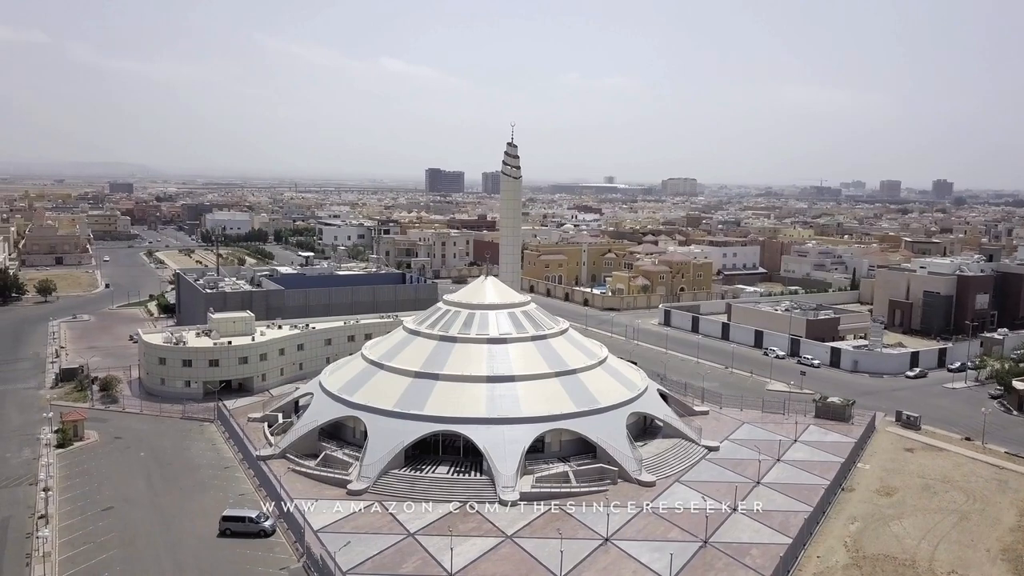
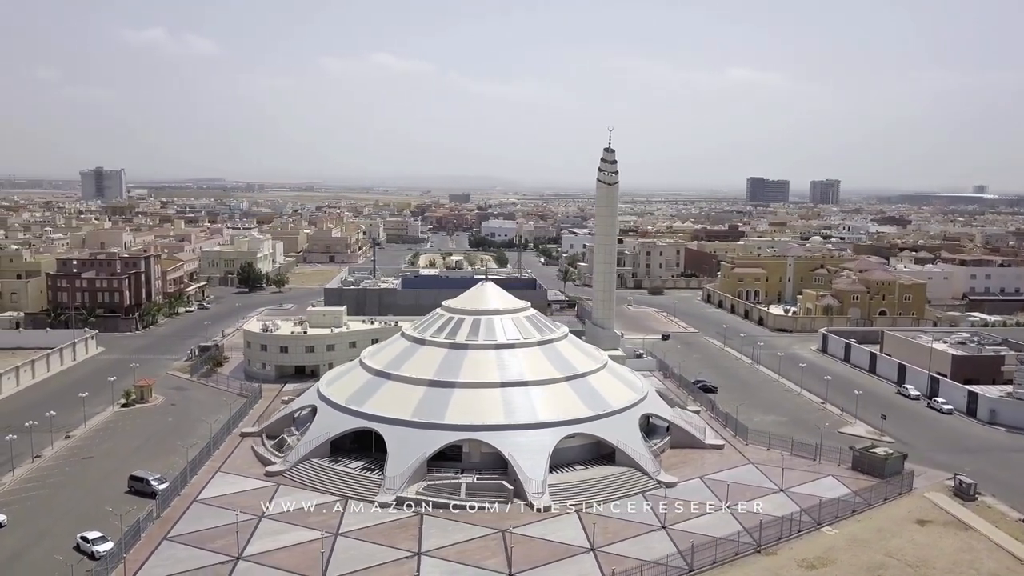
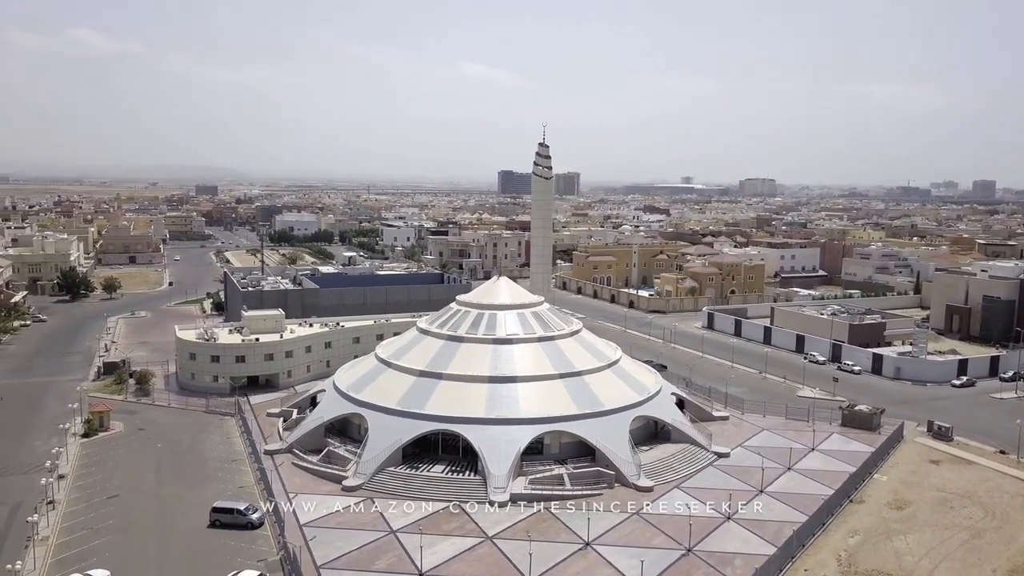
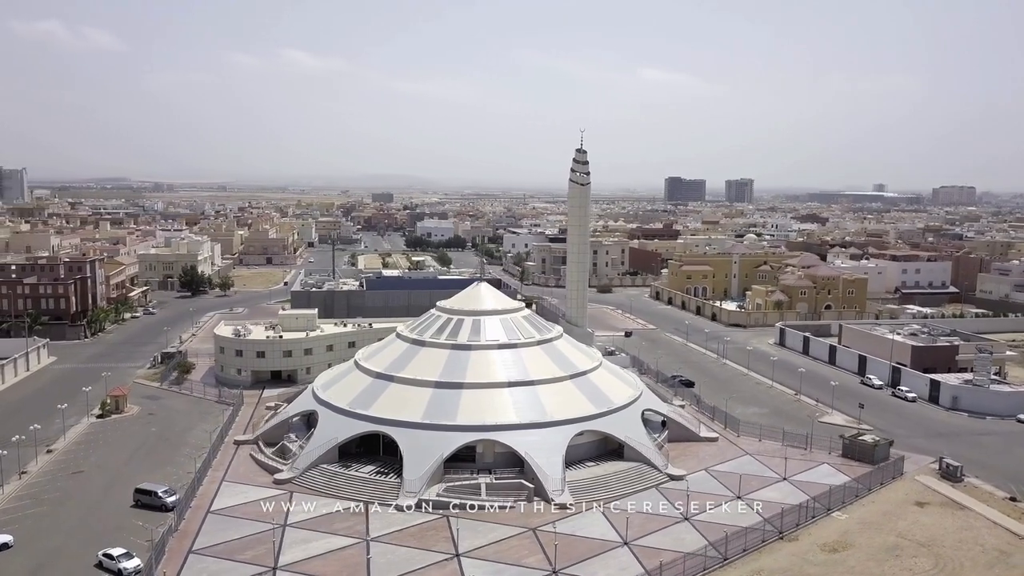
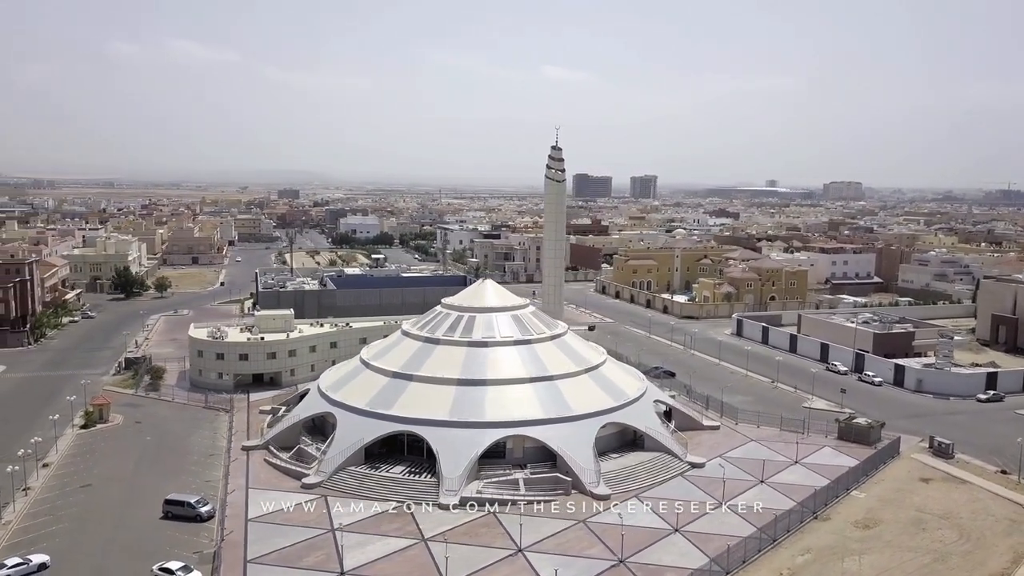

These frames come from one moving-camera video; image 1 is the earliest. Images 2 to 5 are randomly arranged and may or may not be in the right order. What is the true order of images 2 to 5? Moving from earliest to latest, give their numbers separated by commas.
3, 5, 4, 2
